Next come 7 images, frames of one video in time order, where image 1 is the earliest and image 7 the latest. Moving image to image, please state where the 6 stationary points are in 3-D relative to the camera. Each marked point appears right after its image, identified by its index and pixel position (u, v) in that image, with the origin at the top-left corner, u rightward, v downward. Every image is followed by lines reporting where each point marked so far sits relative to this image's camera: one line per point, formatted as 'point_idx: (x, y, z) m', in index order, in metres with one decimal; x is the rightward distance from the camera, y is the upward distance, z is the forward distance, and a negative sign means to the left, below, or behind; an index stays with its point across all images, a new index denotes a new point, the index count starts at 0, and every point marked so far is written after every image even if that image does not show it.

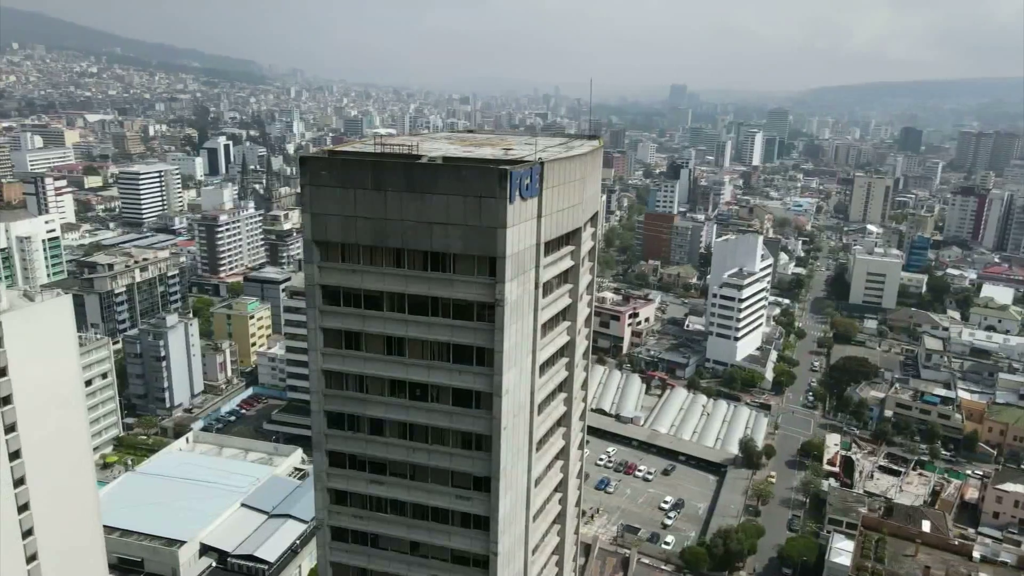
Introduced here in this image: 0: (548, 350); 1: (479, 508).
0: (+0.9, -1.7, +19.0) m
1: (-0.8, -5.3, +17.5) m
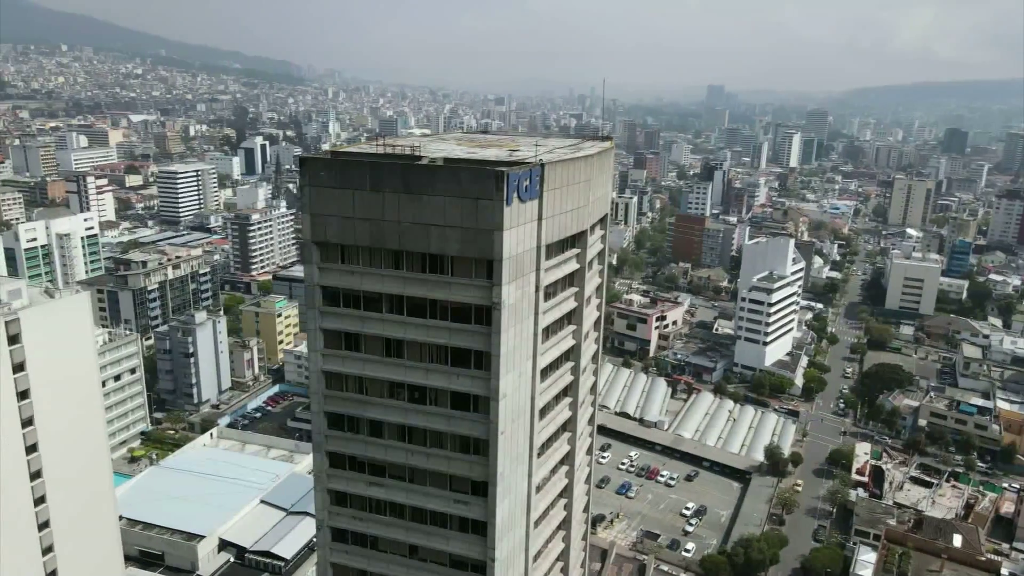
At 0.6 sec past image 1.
0: (+1.0, -1.8, +18.7) m
1: (-0.8, -5.3, +17.3) m
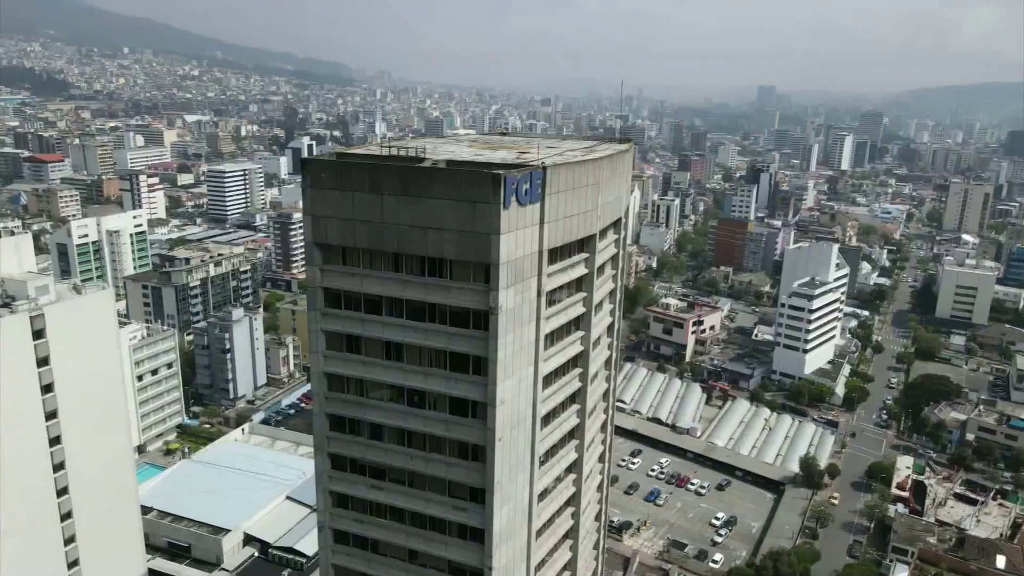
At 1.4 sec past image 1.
0: (+1.1, -1.9, +18.4) m
1: (-0.9, -5.4, +17.1) m
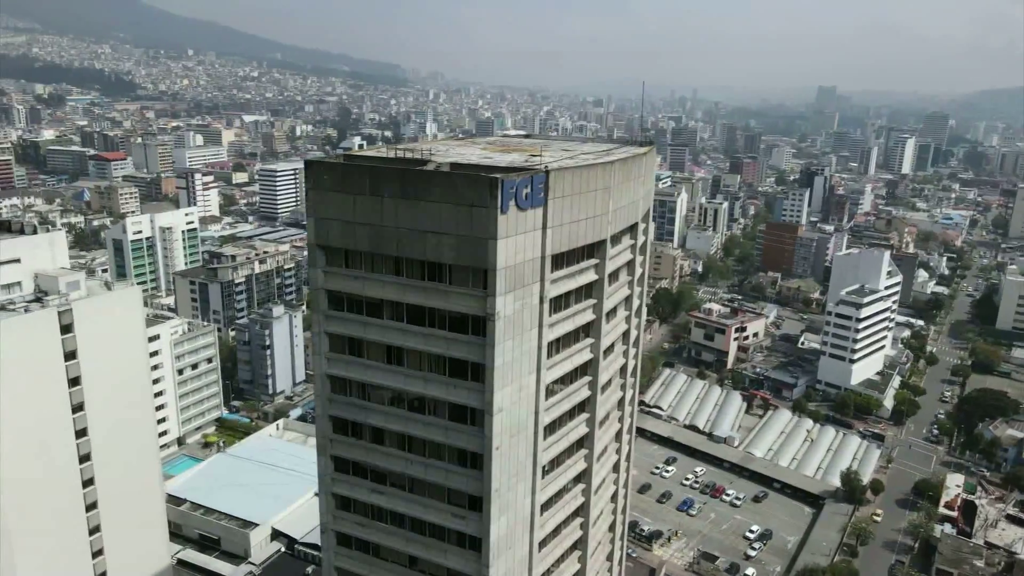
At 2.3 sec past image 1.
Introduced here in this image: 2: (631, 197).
0: (+1.2, -2.1, +18.0) m
1: (-0.9, -5.5, +16.8) m
2: (+3.2, +2.5, +19.9) m
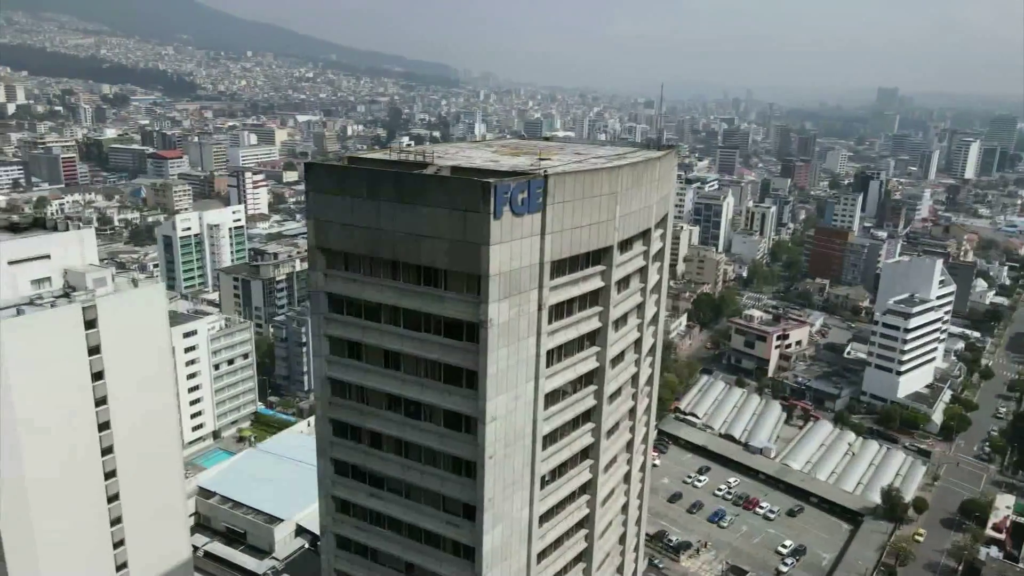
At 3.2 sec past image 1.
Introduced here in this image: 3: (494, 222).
0: (+1.2, -2.2, +17.6) m
1: (-1.0, -5.7, +16.5) m
2: (+3.4, +2.3, +19.4) m
3: (-0.4, +1.3, +14.4) m
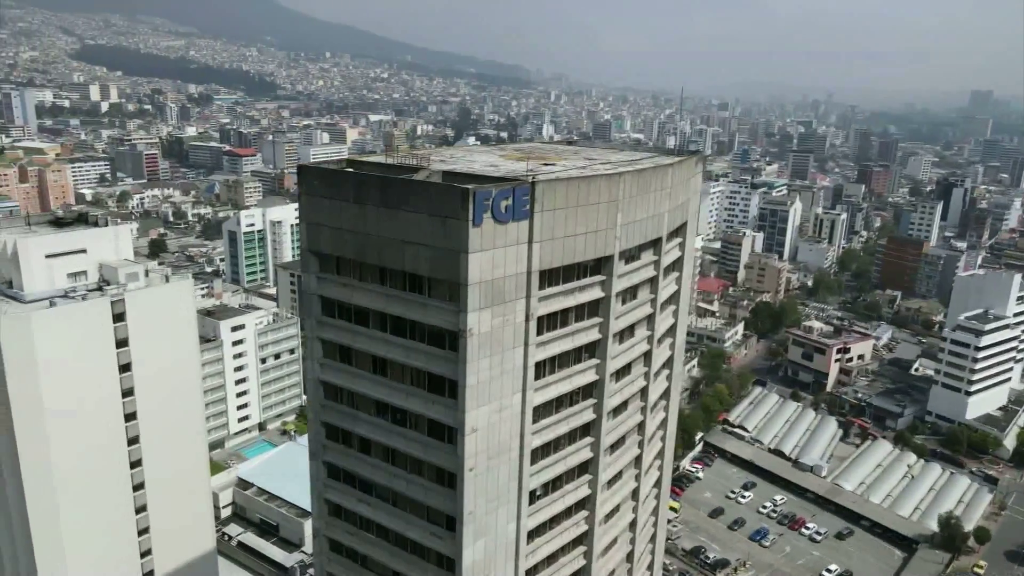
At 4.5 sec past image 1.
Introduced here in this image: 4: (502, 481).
0: (+1.0, -2.4, +17.0) m
1: (-1.4, -5.8, +16.2) m
2: (+3.5, +2.0, +18.7) m
3: (-0.7, +1.1, +14.0) m
4: (-0.2, -4.3, +16.2) m
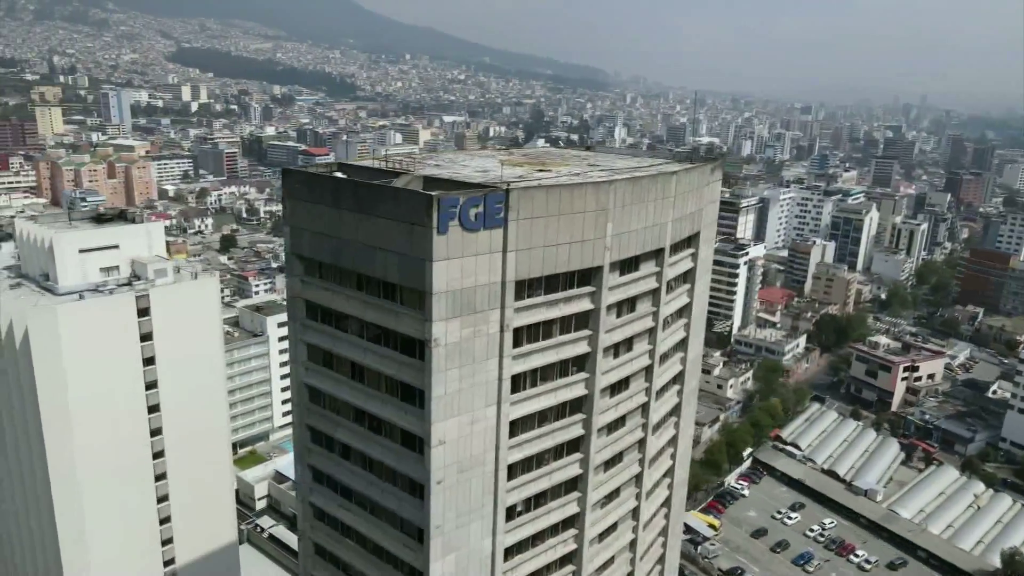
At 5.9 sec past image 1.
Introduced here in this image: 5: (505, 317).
0: (+0.6, -2.7, +16.5) m
1: (-2.0, -6.0, +15.9) m
2: (+3.3, +1.7, +17.9) m
3: (-1.4, +1.0, +13.6) m
4: (-0.8, -4.5, +15.8) m
5: (-0.2, -0.6, +15.1) m
